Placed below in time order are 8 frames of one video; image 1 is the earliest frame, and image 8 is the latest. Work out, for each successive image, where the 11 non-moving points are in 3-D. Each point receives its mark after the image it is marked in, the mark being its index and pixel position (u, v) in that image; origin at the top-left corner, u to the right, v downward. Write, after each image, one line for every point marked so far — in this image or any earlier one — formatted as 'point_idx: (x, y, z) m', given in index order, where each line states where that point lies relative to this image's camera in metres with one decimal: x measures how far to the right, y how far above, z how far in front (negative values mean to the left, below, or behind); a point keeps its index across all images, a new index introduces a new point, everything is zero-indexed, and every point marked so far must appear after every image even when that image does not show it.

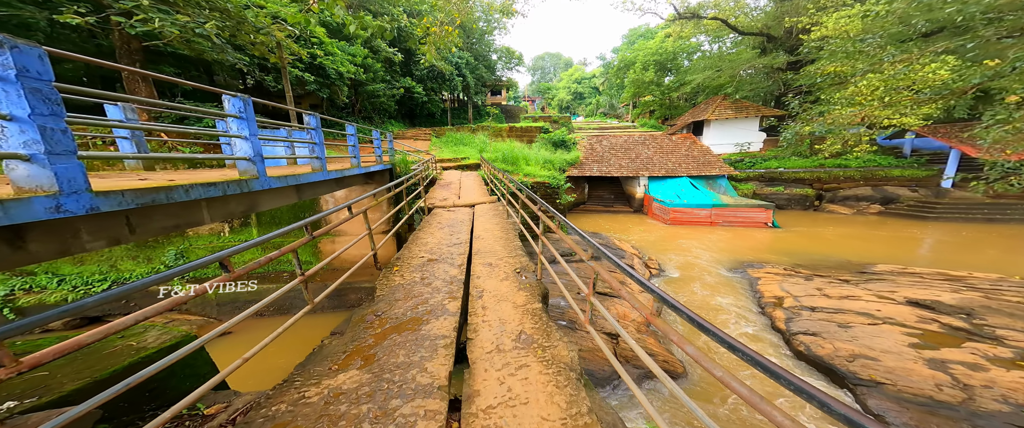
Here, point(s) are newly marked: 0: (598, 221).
0: (+4.0, -0.2, +14.2) m
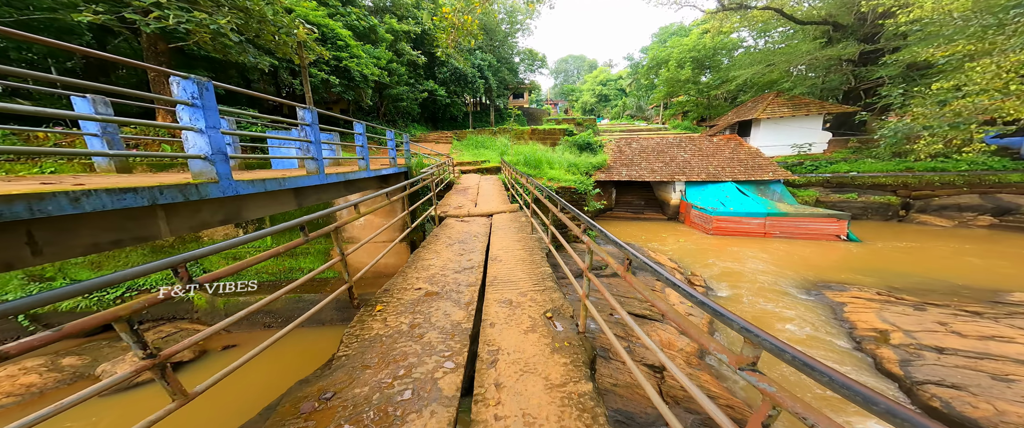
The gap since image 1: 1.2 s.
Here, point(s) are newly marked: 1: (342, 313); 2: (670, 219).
0: (+5.0, -0.5, +13.1) m
1: (-3.8, -2.2, +6.8) m
2: (+7.0, -0.1, +14.0) m
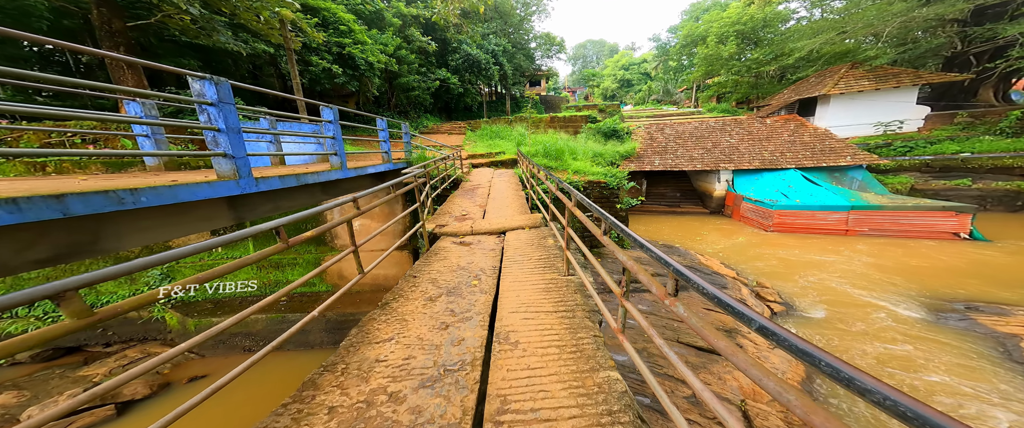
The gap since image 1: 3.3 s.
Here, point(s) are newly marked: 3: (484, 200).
0: (+5.7, -0.4, +11.4) m
1: (-3.4, -2.3, +5.7) m
2: (+7.8, +0.1, +12.2) m
3: (-0.5, +0.2, +4.5) m
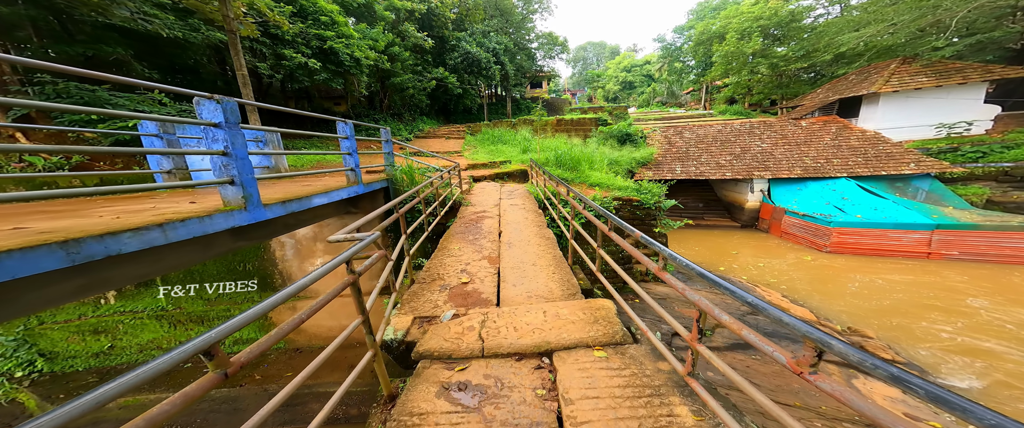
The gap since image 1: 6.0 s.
0: (+5.9, -0.9, +9.9) m
1: (-3.1, -2.8, +4.1) m
2: (+8.0, -0.5, +10.6) m
3: (-0.2, -0.3, +2.9) m
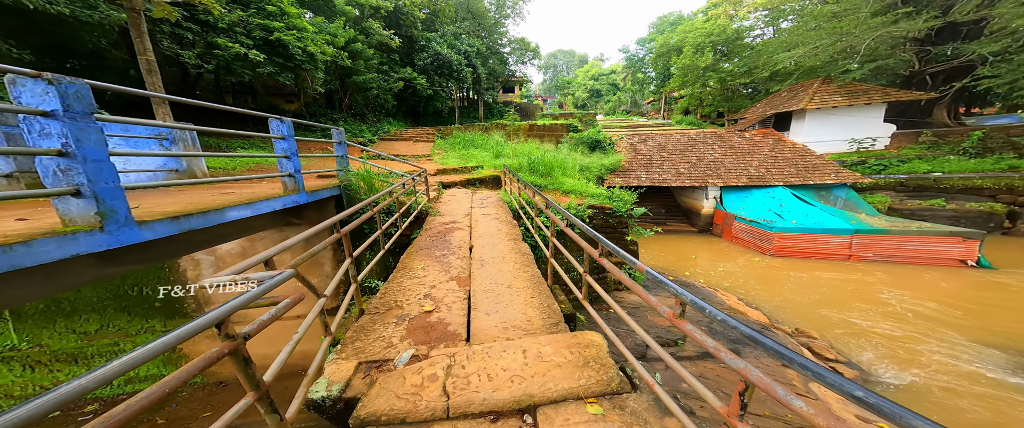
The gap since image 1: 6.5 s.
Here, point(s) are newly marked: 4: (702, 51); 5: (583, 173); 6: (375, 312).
0: (+5.0, -1.1, +10.1) m
1: (-3.5, -3.0, +3.5) m
2: (+7.0, -0.7, +11.1) m
3: (-0.4, -0.4, +2.6) m
4: (+11.0, +9.3, +17.3) m
5: (+2.3, +1.3, +9.7) m
6: (-0.8, -0.6, +1.8) m
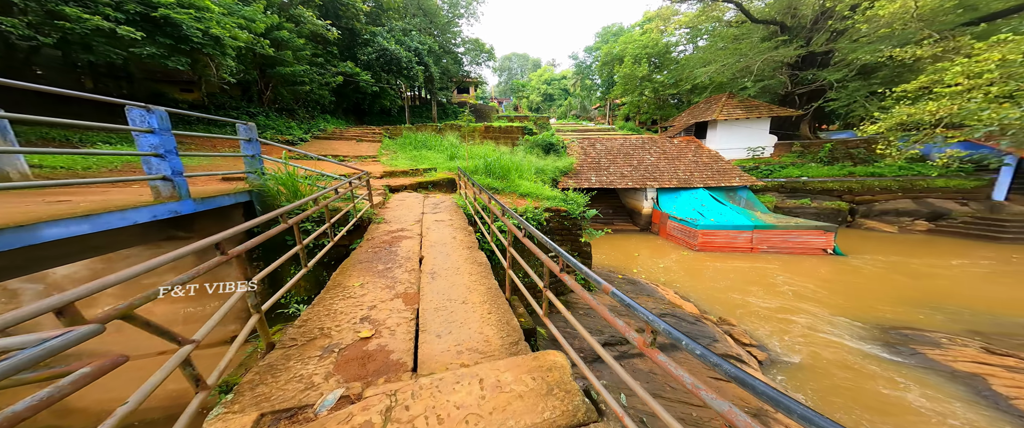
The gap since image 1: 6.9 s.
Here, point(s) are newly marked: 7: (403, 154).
0: (+3.6, -1.2, +10.5) m
1: (-3.9, -3.1, +2.8) m
2: (+5.4, -0.7, +11.8) m
3: (-0.8, -0.5, +2.3) m
4: (+8.4, +9.3, +18.6) m
5: (+0.9, +1.2, +9.8) m
6: (-1.0, -0.6, +1.5) m
7: (-3.8, +2.2, +10.9) m
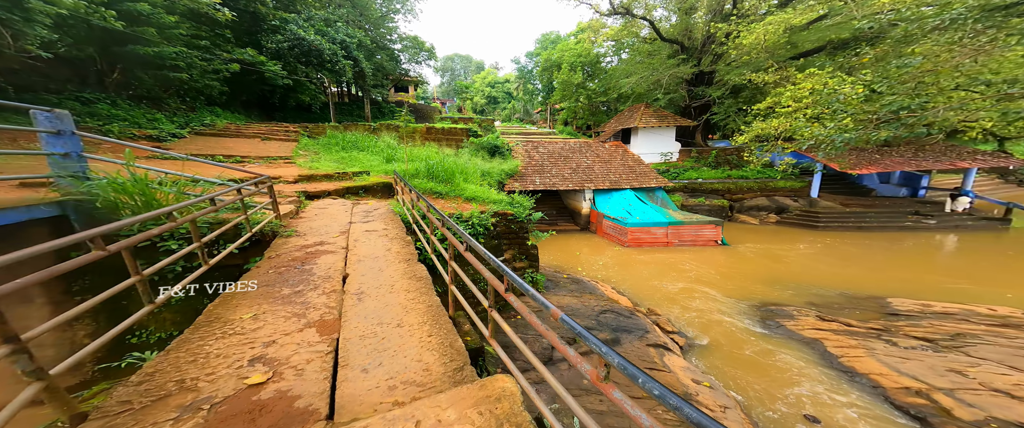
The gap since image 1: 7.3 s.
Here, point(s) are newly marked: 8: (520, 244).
0: (+1.7, -1.2, +10.8) m
1: (-4.2, -3.2, +1.9) m
2: (+3.3, -0.7, +12.4) m
3: (-1.2, -0.5, +2.0) m
4: (+4.8, +9.2, +19.7) m
5: (-0.8, +1.1, +9.7) m
6: (-1.3, -0.7, +1.2) m
7: (-5.7, +1.9, +9.9) m
8: (+0.2, -0.6, +6.4) m
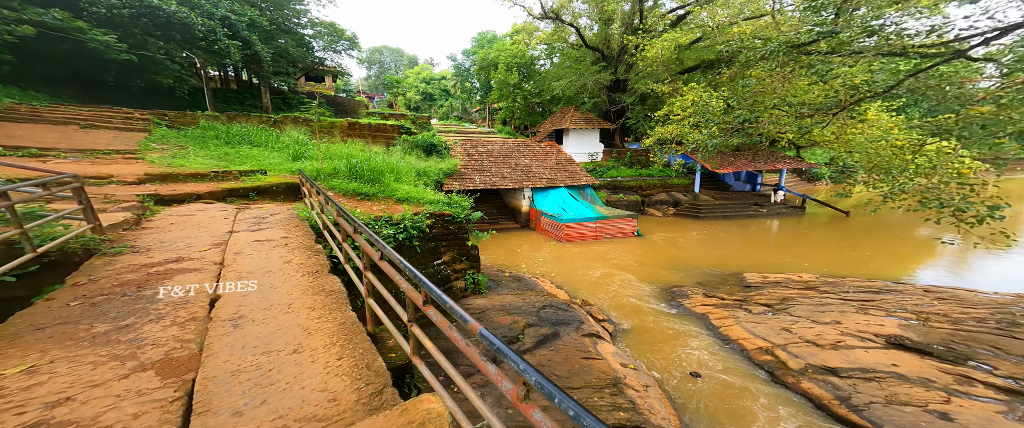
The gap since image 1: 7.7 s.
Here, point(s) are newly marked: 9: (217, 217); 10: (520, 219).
0: (-0.4, -1.2, +10.9) m
1: (-4.5, -3.4, +1.0) m
2: (+0.9, -0.6, +12.7) m
3: (-1.6, -0.6, +1.7) m
4: (+0.6, +9.4, +20.1) m
5: (-2.8, +1.1, +9.2) m
6: (-1.6, -0.8, +0.8) m
7: (-7.6, +1.7, +8.6) m
8: (-1.1, -0.6, +6.2) m
9: (-3.7, 0.0, +4.0) m
10: (+0.6, -0.2, +12.6) m
